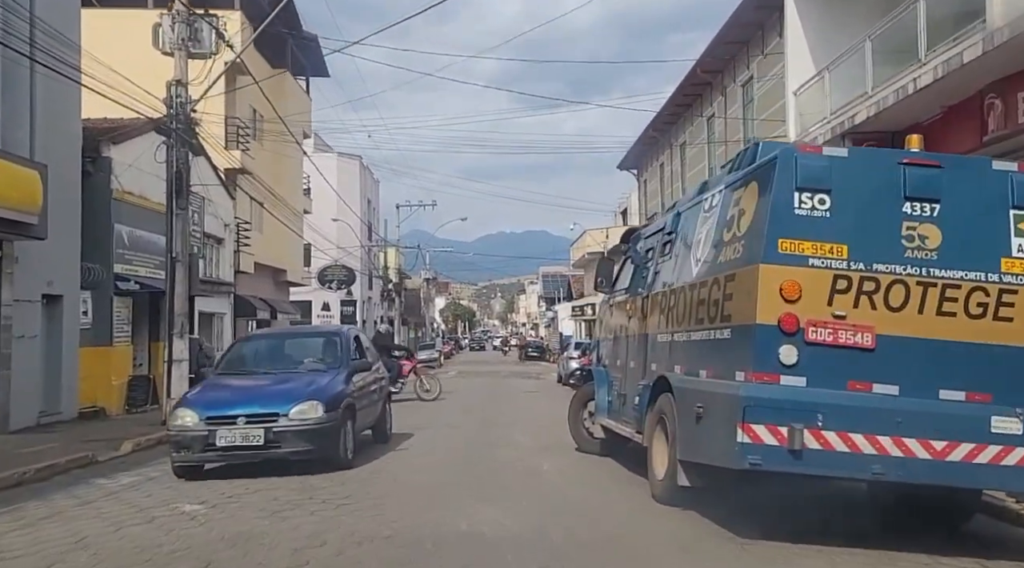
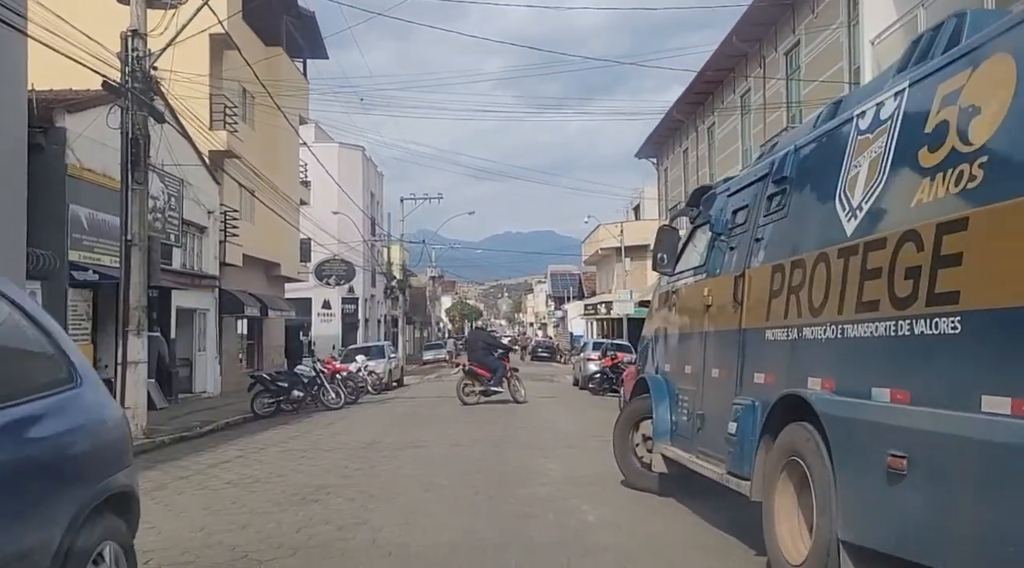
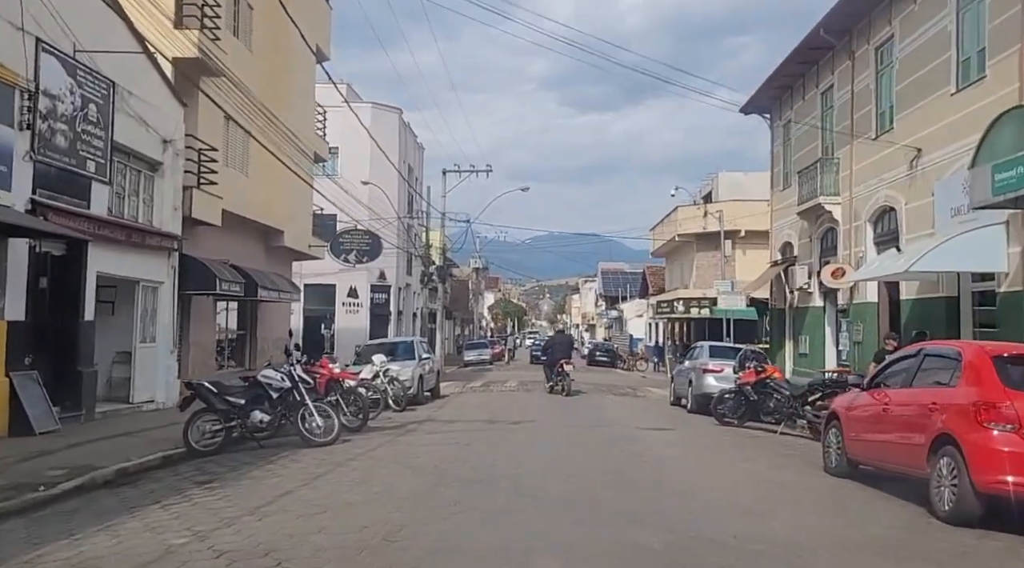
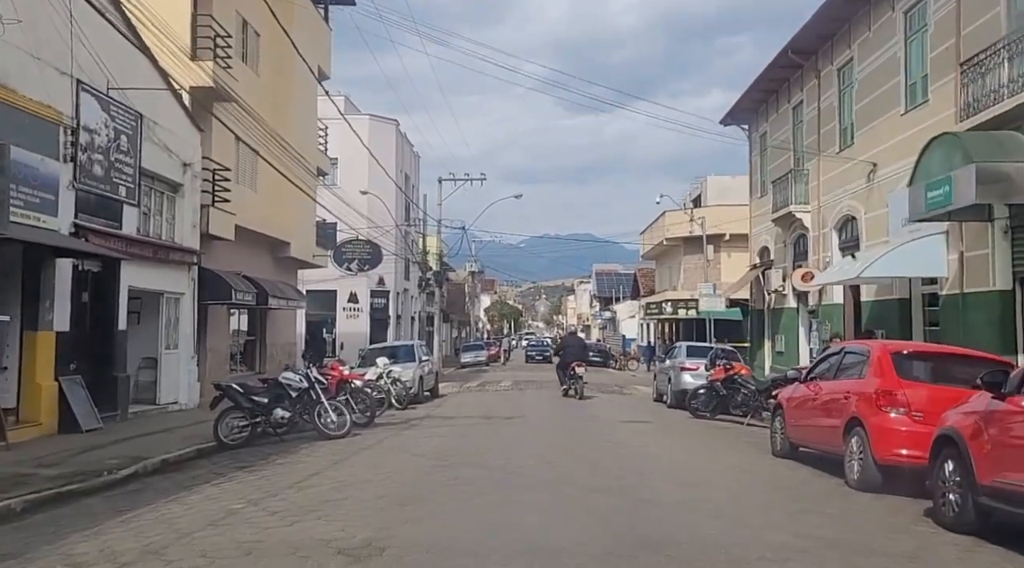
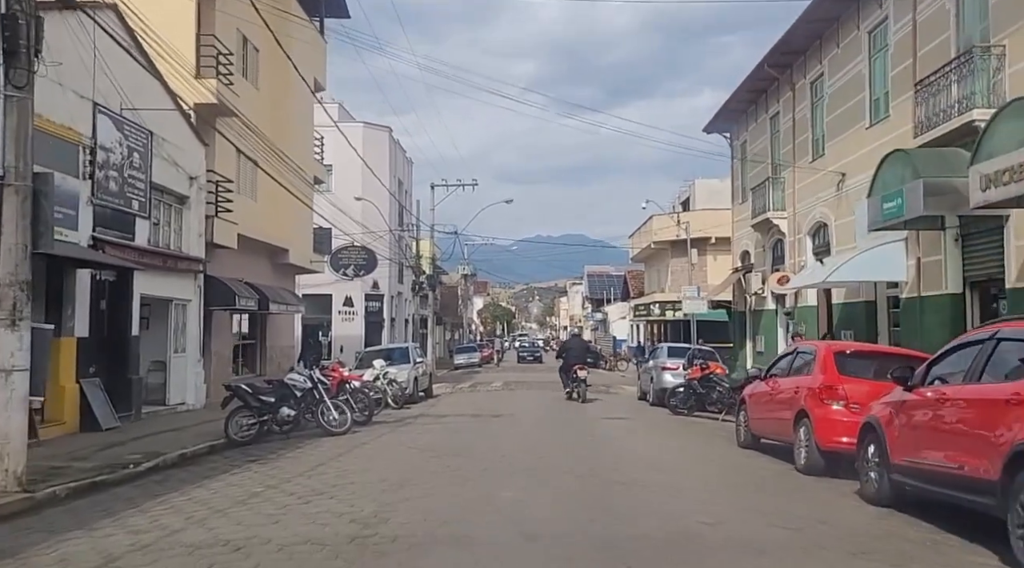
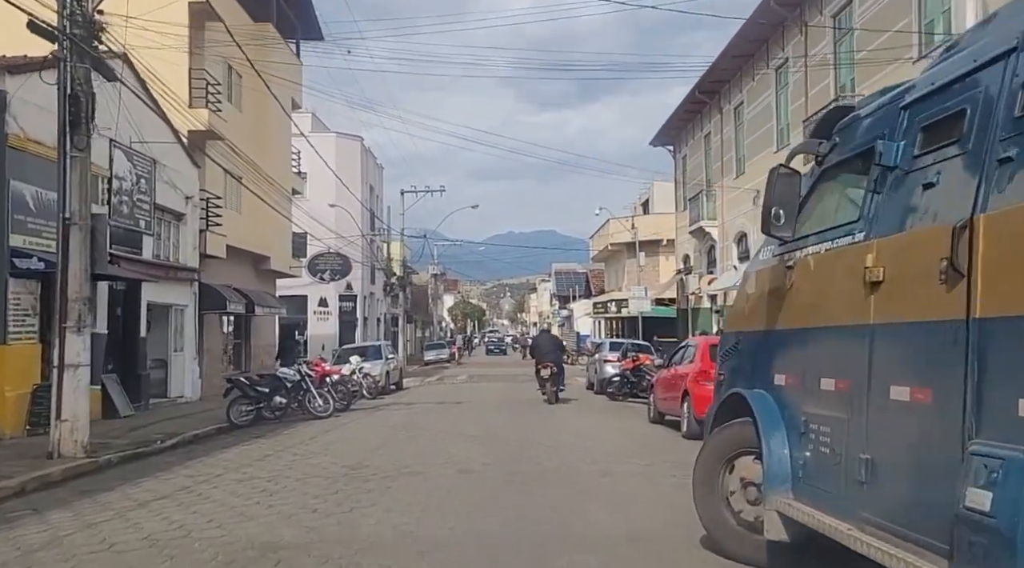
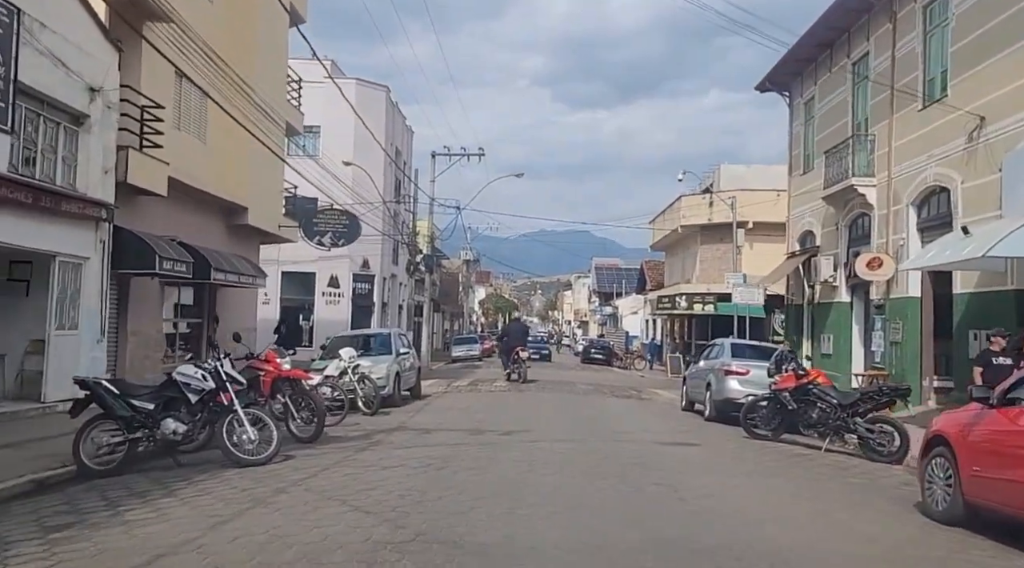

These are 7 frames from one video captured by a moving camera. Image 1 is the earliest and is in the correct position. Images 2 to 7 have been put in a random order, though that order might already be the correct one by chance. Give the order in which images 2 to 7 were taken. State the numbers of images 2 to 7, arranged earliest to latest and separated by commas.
2, 6, 5, 4, 3, 7
